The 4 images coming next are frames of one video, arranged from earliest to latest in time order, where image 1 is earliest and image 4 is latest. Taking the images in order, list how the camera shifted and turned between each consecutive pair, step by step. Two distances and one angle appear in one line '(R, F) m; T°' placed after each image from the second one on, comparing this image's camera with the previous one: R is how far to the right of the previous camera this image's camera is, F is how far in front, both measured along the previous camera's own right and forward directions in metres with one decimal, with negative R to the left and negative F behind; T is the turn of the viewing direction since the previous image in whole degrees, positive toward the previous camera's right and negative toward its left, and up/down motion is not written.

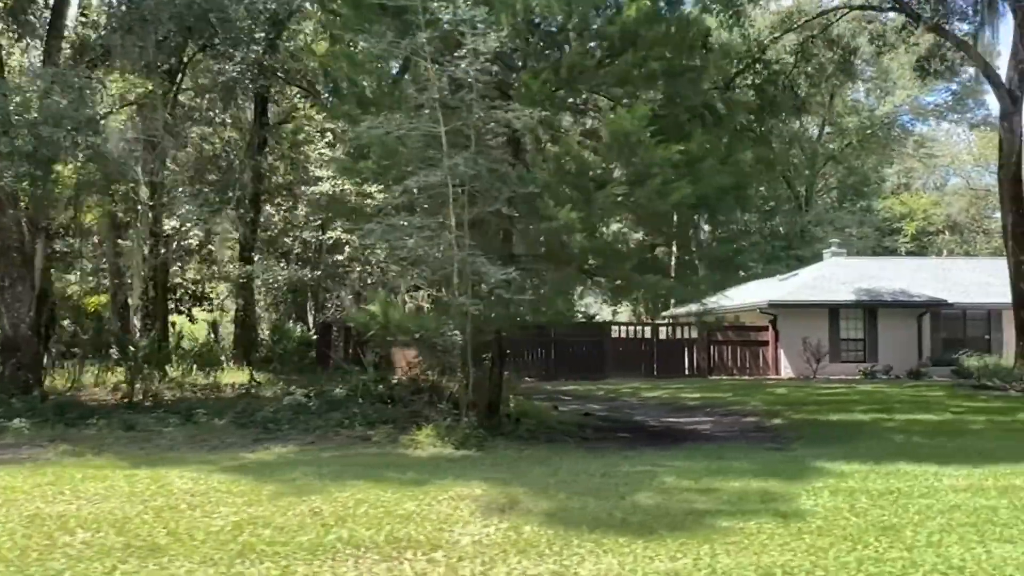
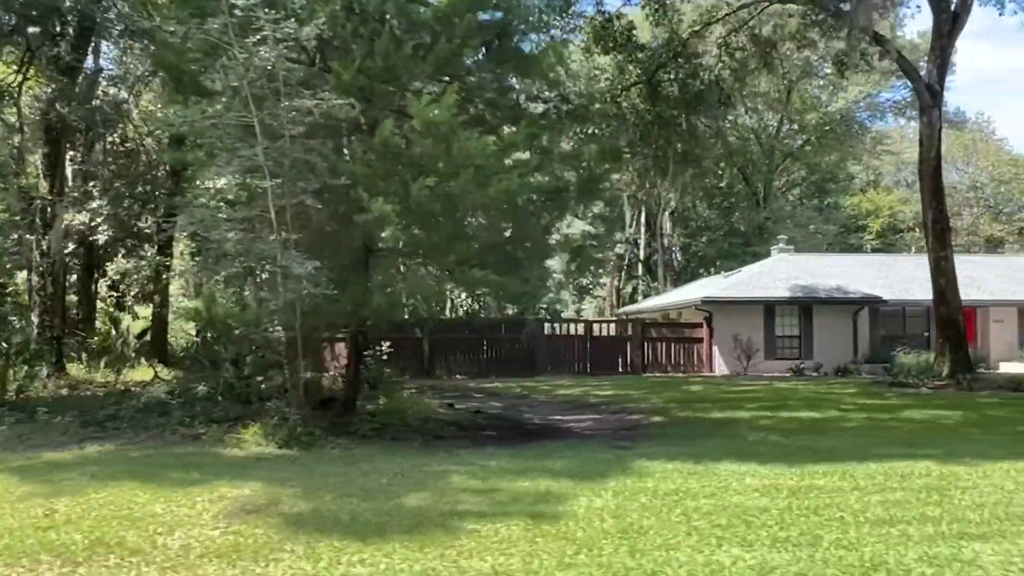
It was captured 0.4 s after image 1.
(+2.4, +0.3) m; 0°
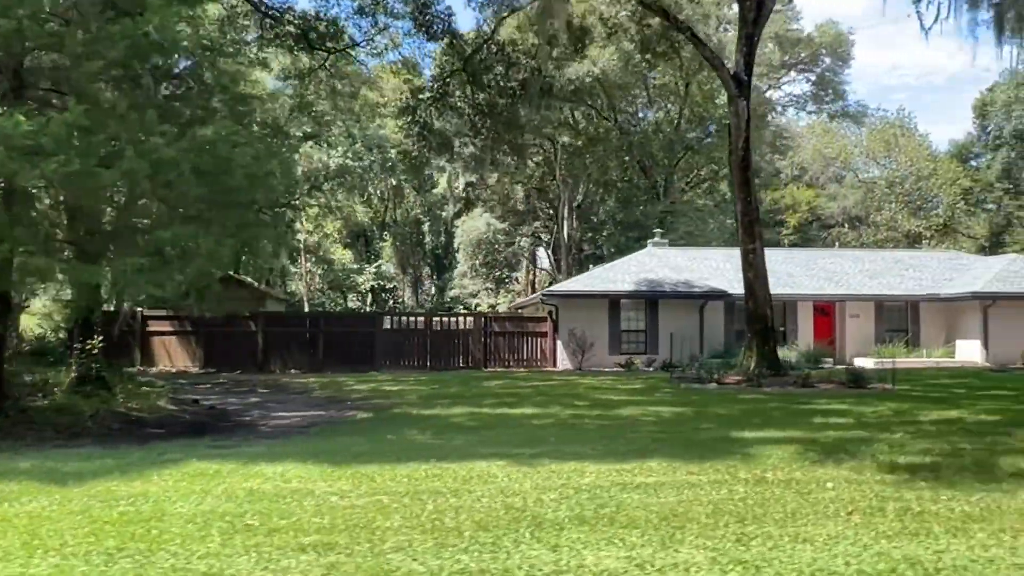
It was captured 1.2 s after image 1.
(+5.5, +0.6) m; +1°
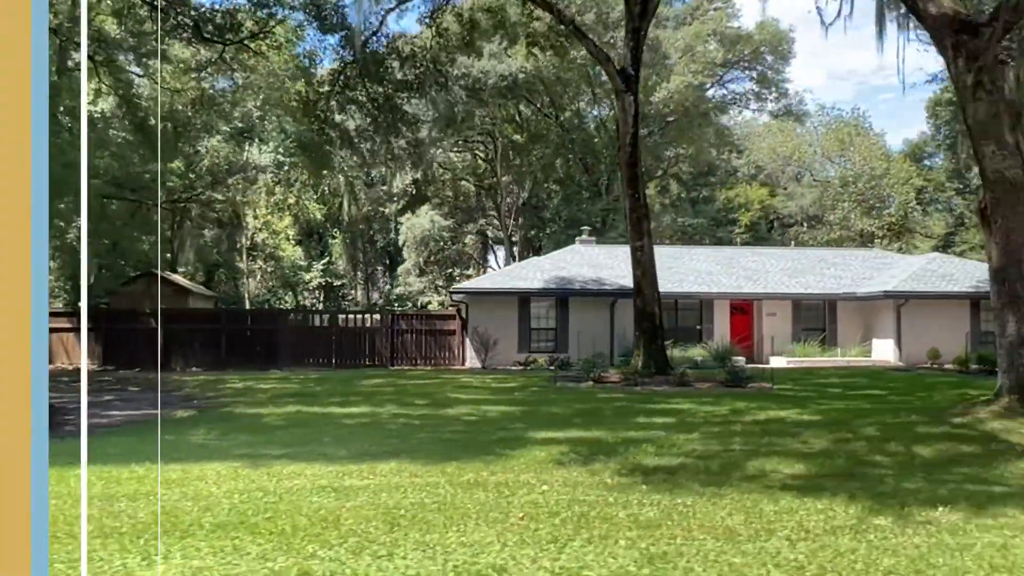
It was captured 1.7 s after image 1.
(+3.1, +0.3) m; +1°
